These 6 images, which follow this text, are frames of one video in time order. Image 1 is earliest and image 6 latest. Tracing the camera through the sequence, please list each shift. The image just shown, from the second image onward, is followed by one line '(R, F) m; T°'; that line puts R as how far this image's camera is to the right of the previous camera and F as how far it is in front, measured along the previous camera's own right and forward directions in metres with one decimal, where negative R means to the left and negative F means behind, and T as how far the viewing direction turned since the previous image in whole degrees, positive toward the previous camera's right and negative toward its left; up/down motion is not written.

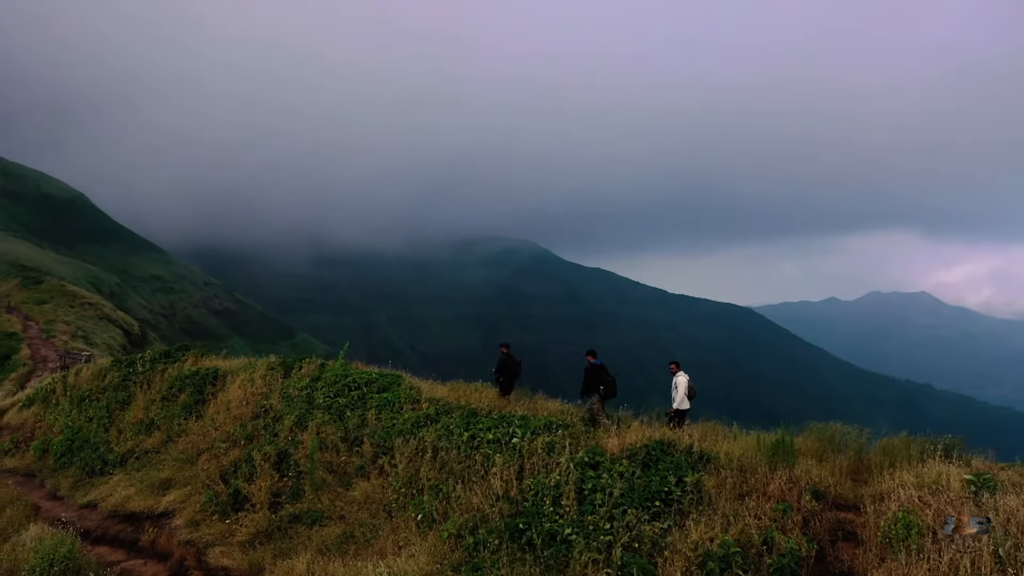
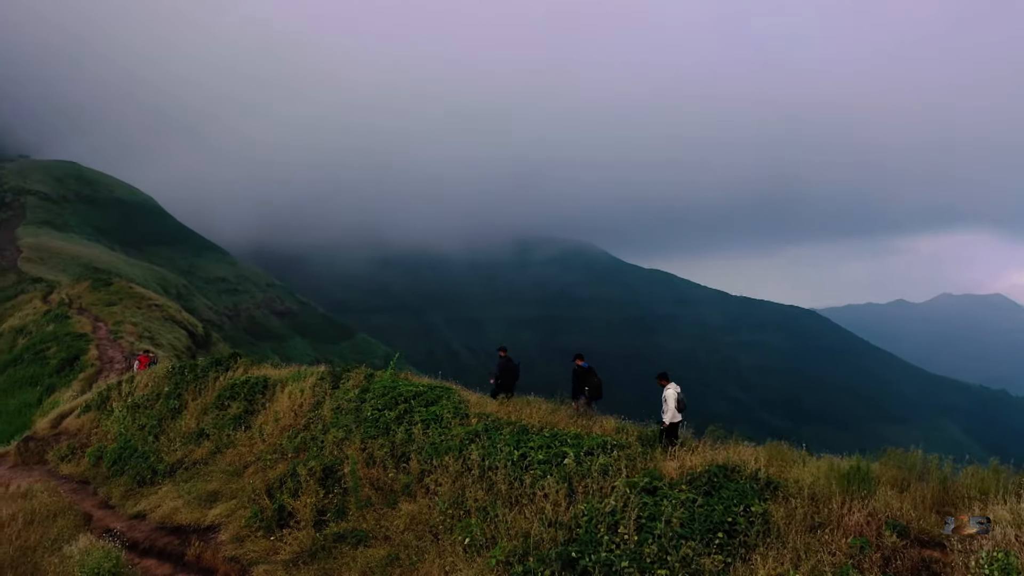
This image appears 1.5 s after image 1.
(-0.1, +1.1) m; -6°
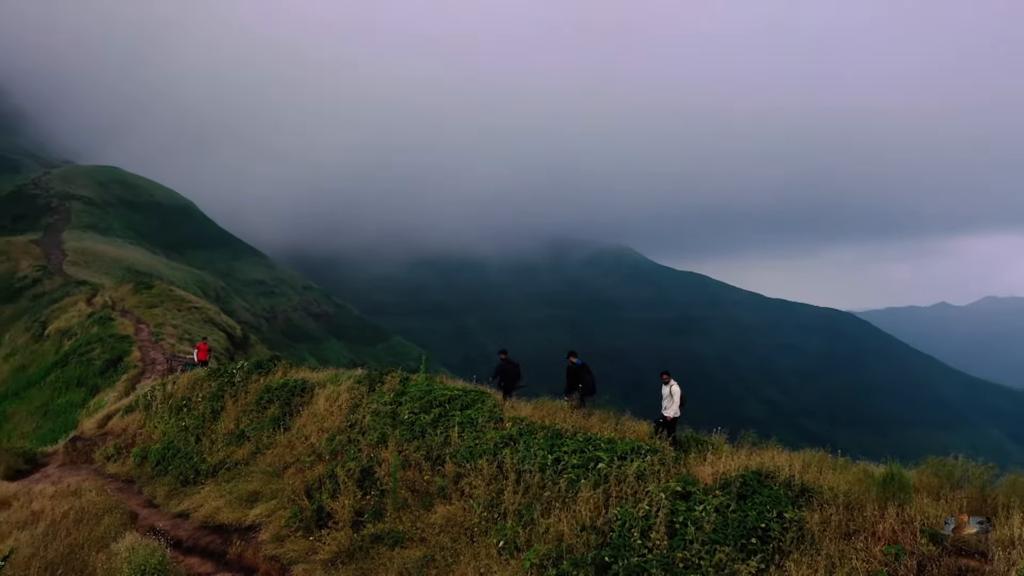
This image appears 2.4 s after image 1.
(-0.5, +0.1) m; -2°
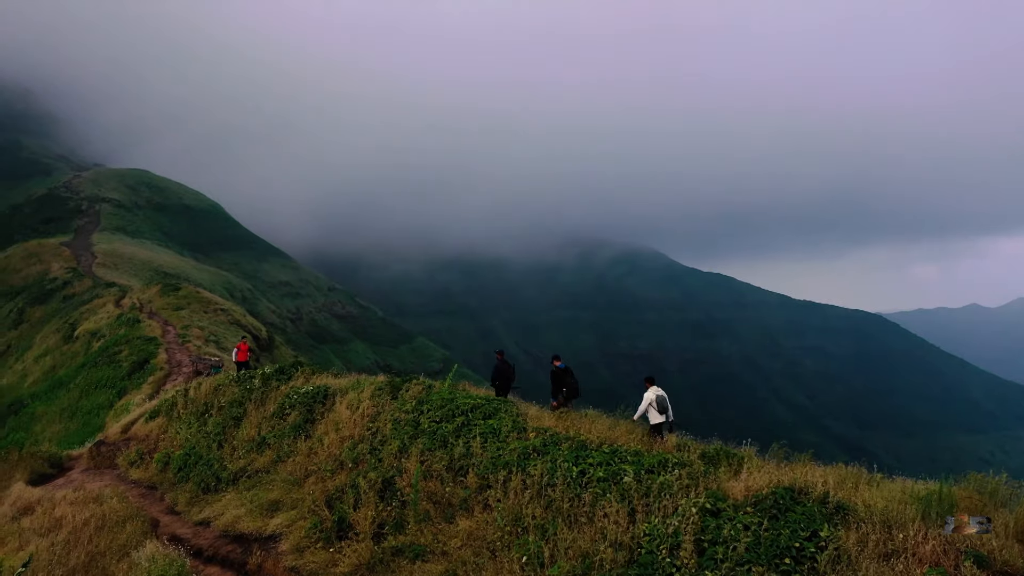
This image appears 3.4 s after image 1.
(-0.1, +0.5) m; -2°
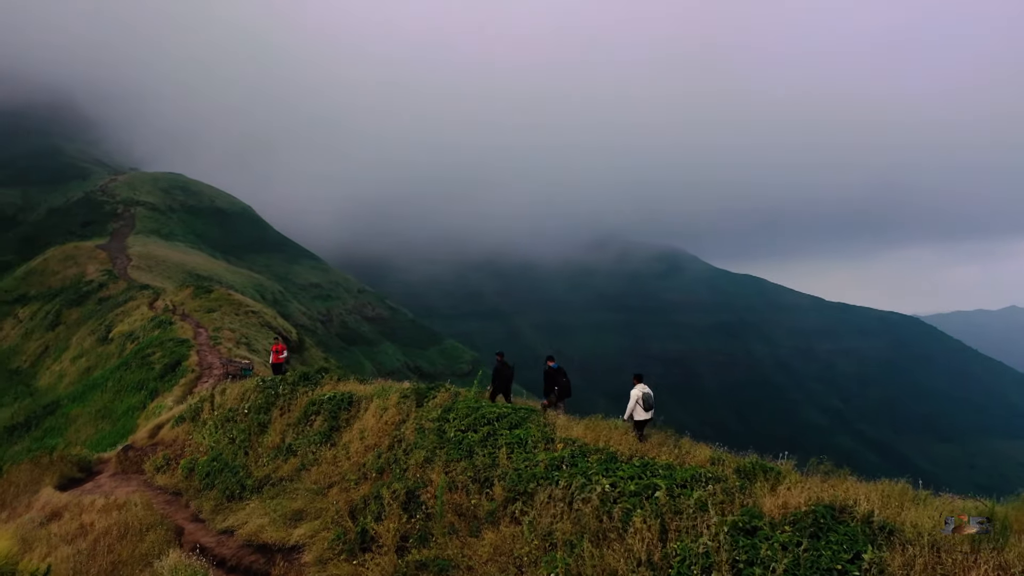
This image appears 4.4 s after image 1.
(0.0, +0.6) m; -3°
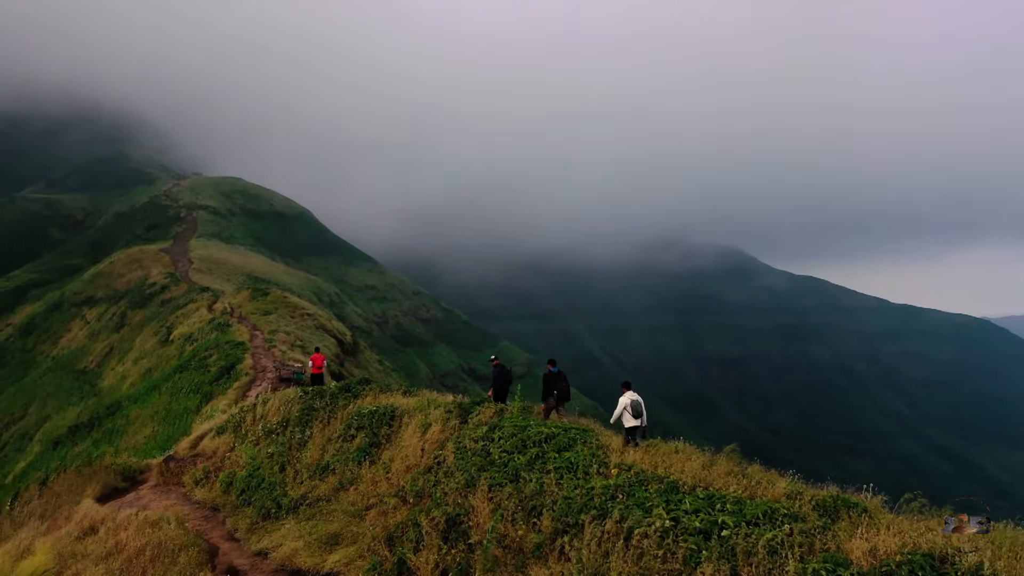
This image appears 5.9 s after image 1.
(+0.4, +1.5) m; -7°
